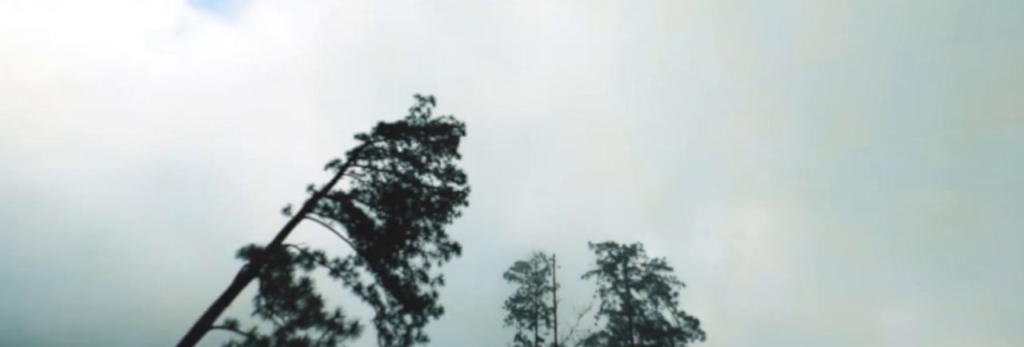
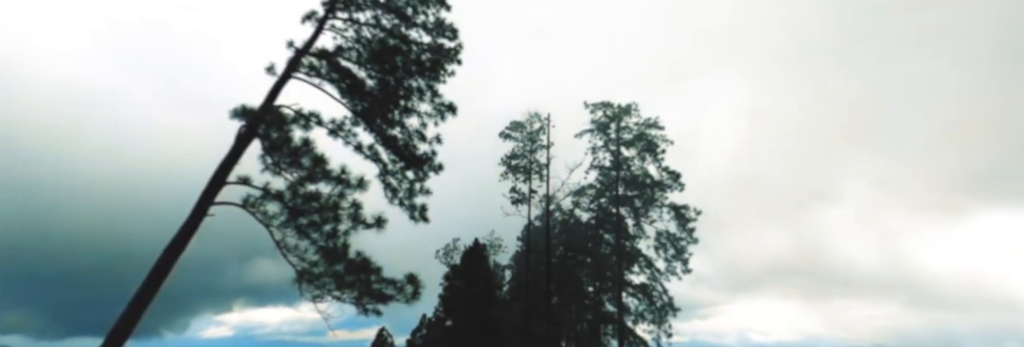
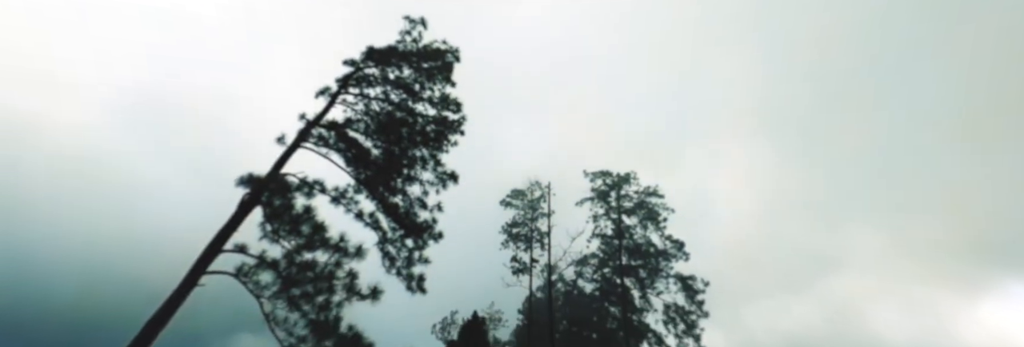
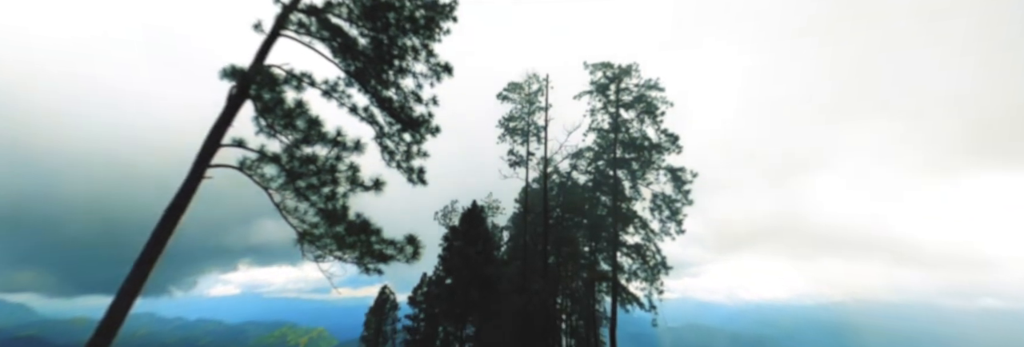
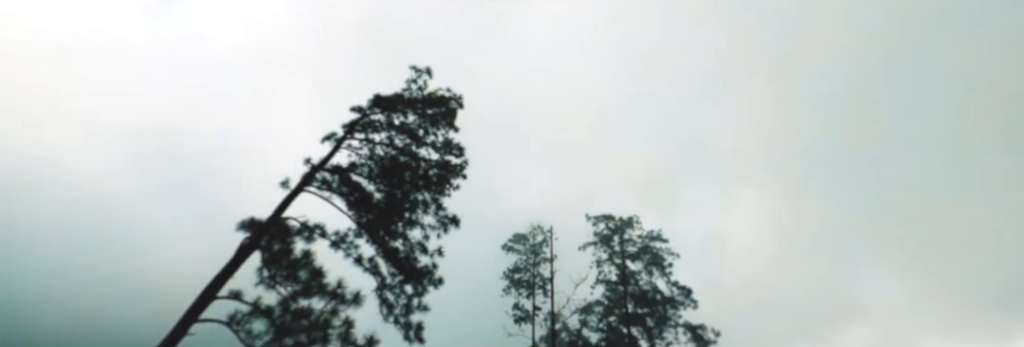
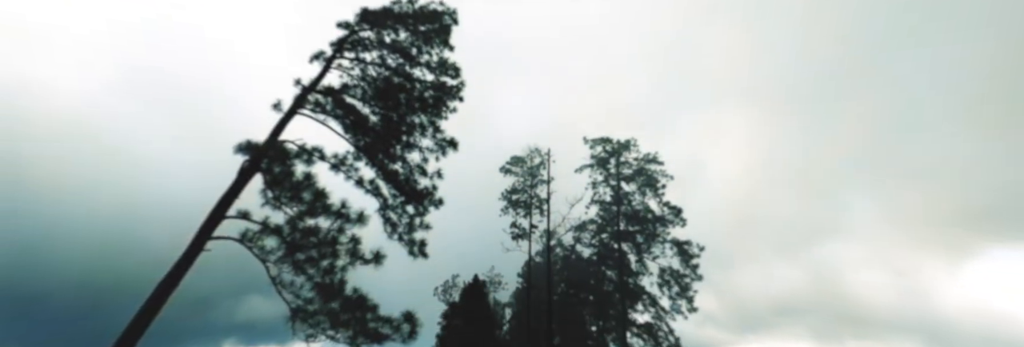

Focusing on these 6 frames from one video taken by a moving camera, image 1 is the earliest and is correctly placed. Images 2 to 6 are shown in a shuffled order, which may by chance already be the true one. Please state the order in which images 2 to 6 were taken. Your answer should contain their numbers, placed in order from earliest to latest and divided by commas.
5, 3, 6, 2, 4
